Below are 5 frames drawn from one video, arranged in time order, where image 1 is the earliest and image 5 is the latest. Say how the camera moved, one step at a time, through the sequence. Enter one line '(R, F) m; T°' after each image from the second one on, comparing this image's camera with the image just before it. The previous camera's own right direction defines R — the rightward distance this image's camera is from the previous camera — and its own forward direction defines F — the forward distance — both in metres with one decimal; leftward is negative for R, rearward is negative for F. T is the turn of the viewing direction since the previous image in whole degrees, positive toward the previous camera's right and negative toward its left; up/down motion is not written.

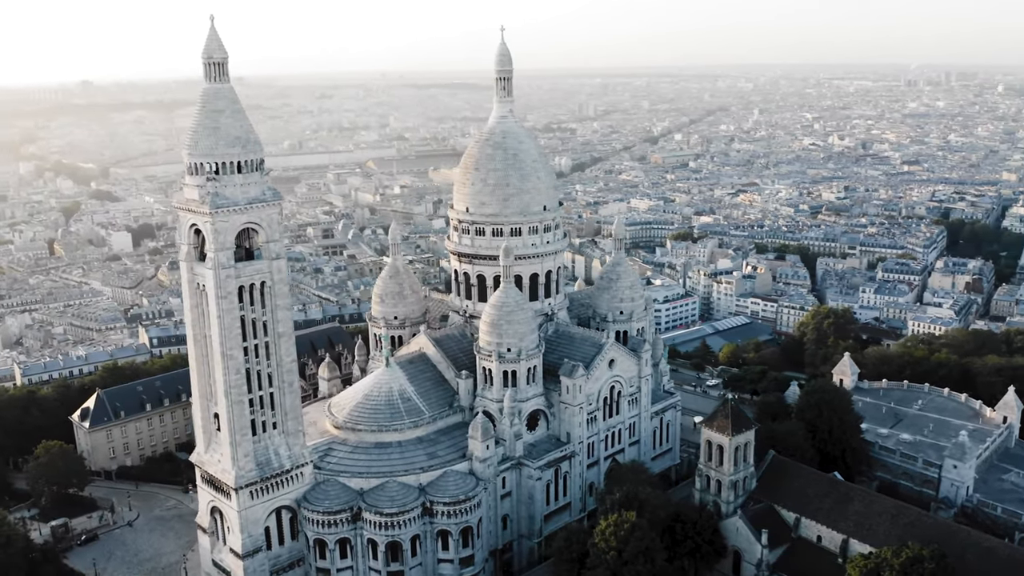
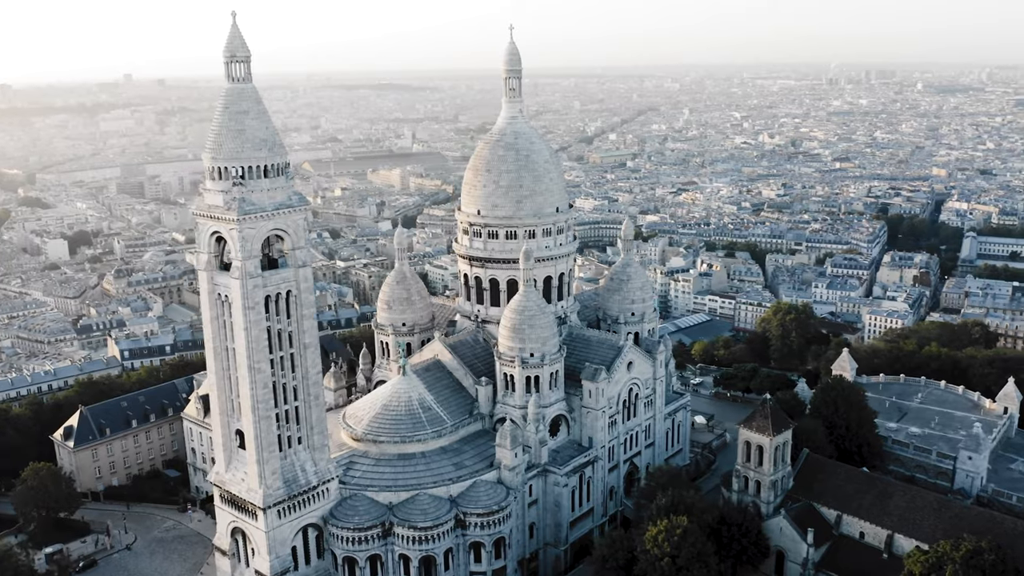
(-5.6, +1.4) m; +5°
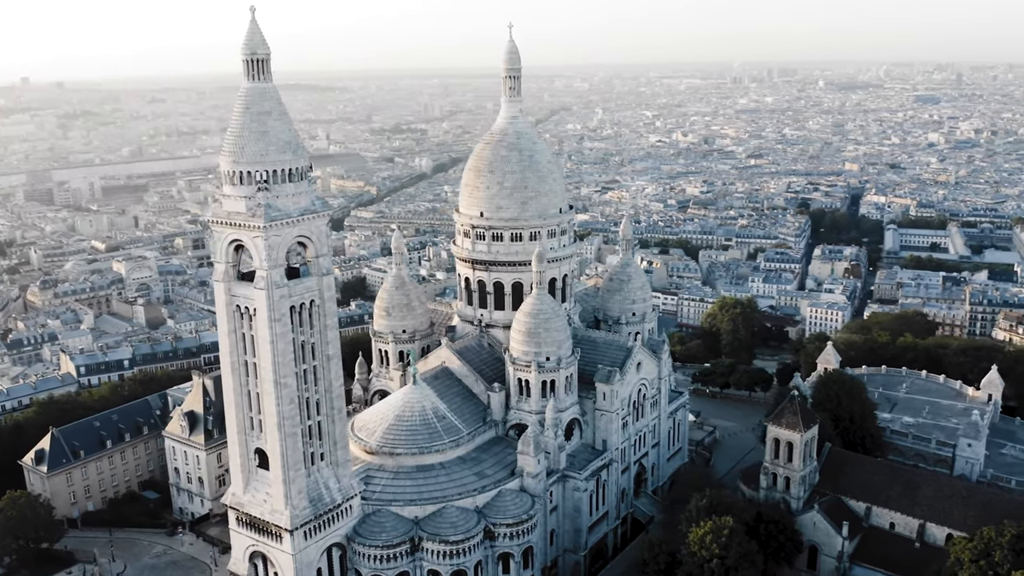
(-6.0, +1.5) m; +6°
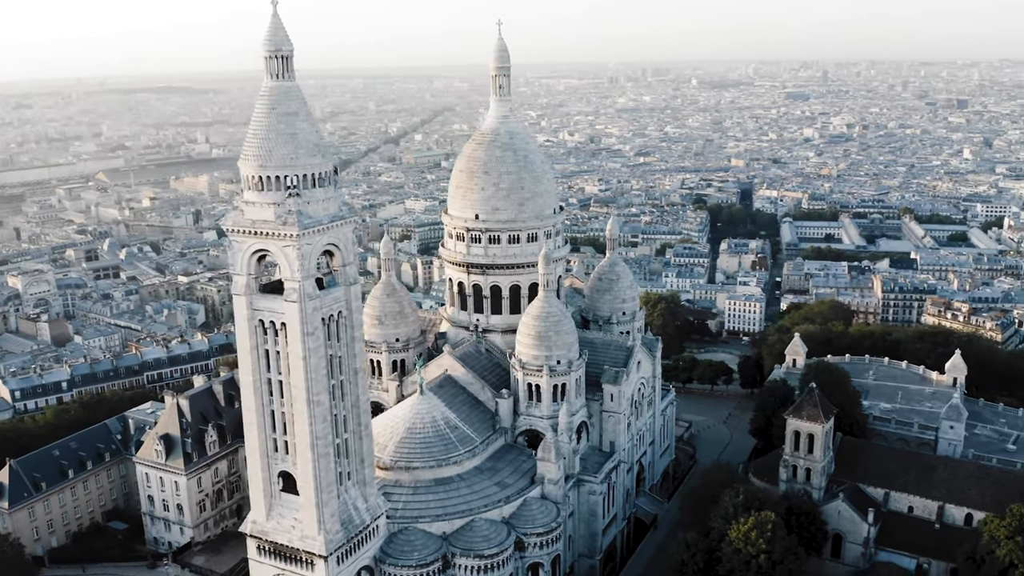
(-7.3, +1.8) m; +7°
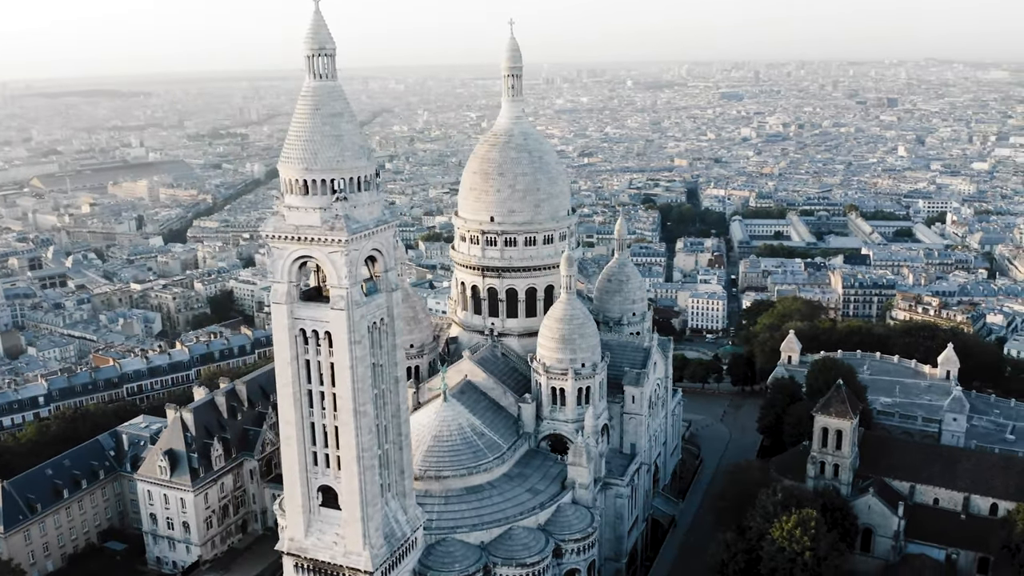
(-4.9, +1.0) m; +4°
